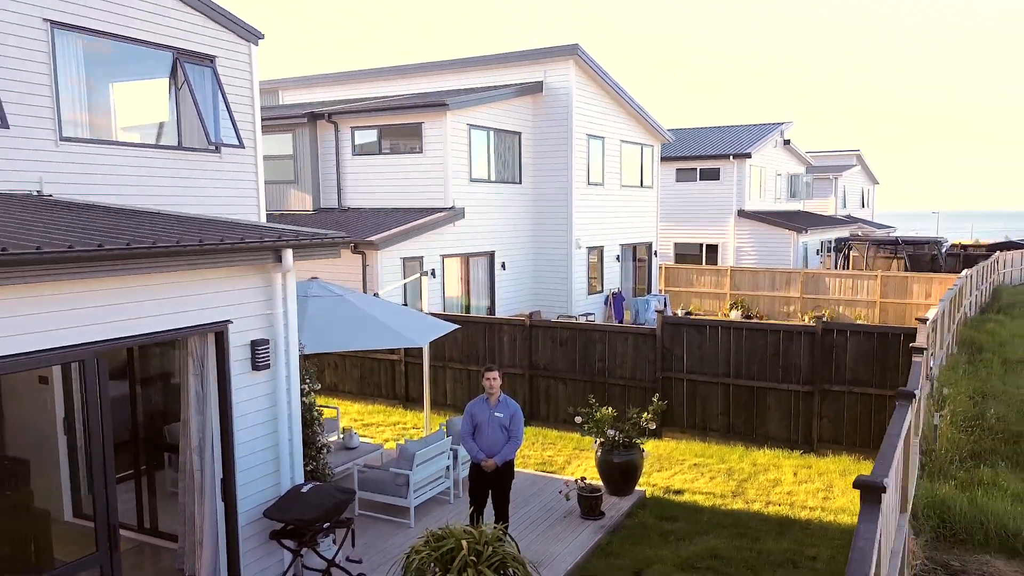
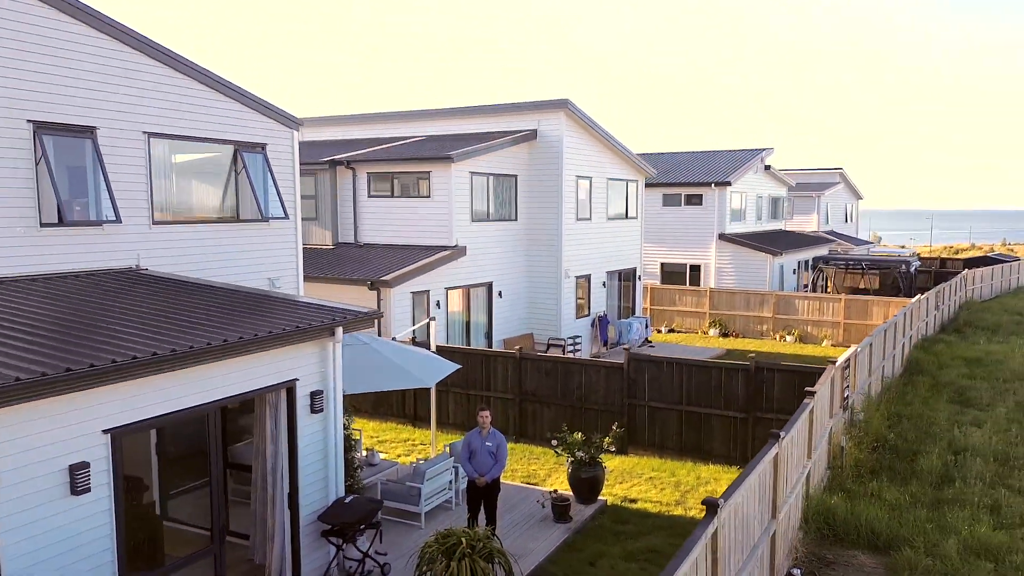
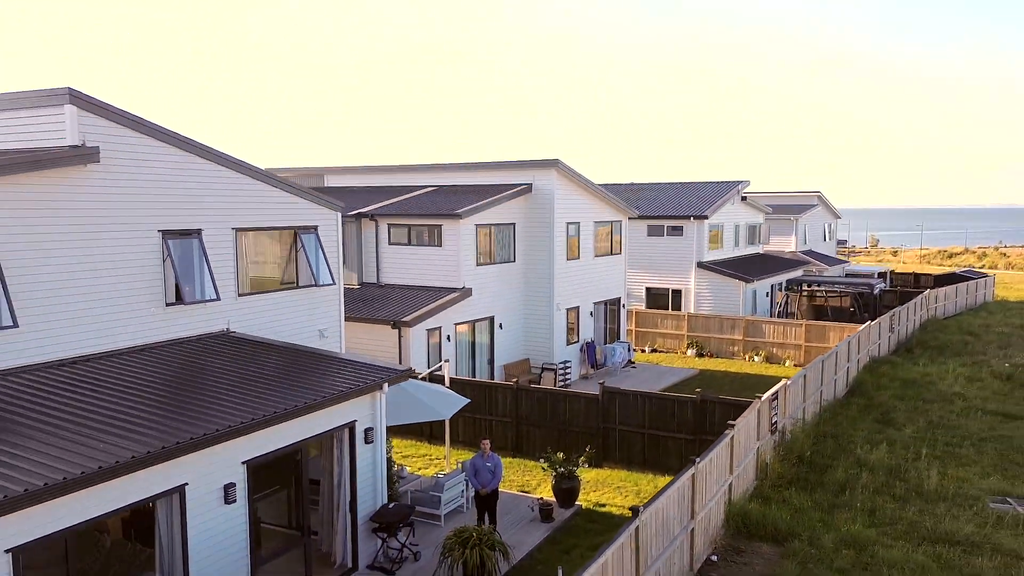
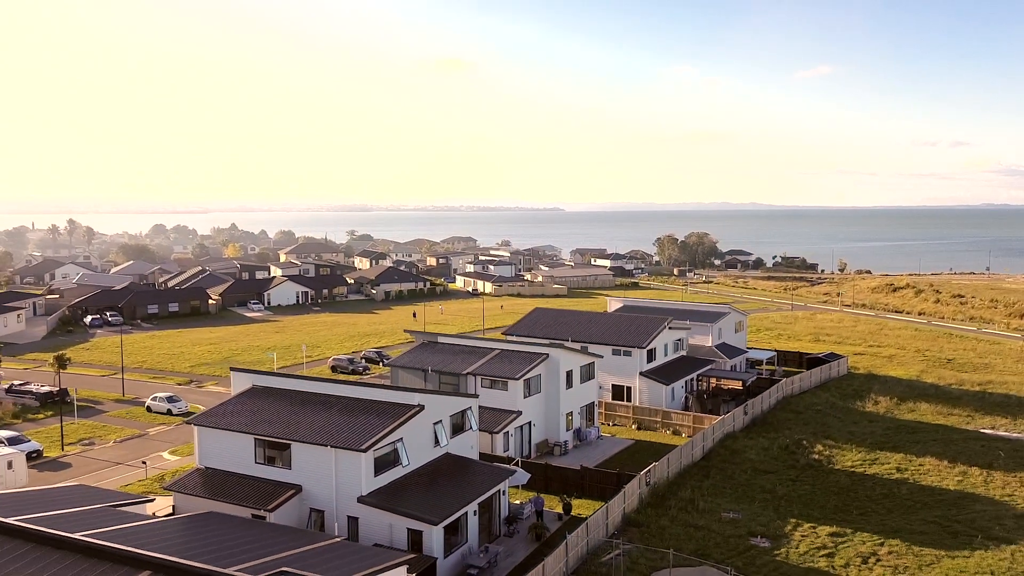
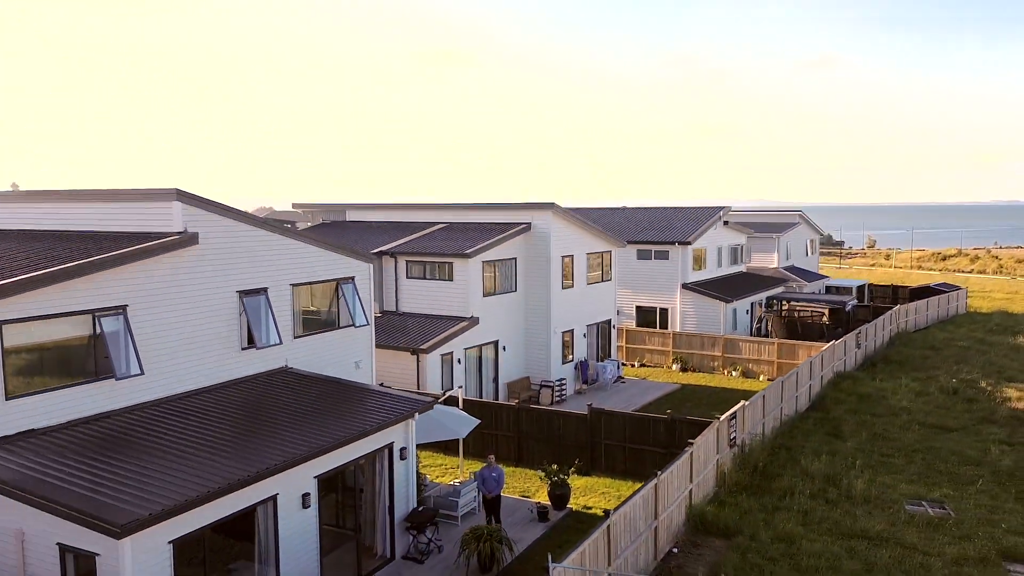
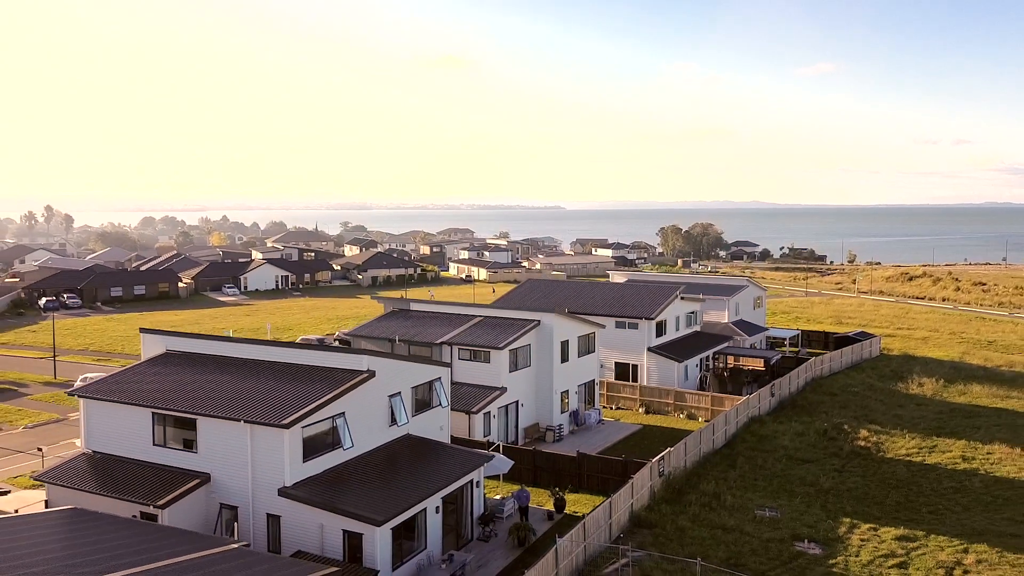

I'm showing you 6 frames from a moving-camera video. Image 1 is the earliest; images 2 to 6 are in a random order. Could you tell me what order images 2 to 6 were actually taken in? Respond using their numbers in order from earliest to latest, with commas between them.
2, 3, 5, 6, 4
